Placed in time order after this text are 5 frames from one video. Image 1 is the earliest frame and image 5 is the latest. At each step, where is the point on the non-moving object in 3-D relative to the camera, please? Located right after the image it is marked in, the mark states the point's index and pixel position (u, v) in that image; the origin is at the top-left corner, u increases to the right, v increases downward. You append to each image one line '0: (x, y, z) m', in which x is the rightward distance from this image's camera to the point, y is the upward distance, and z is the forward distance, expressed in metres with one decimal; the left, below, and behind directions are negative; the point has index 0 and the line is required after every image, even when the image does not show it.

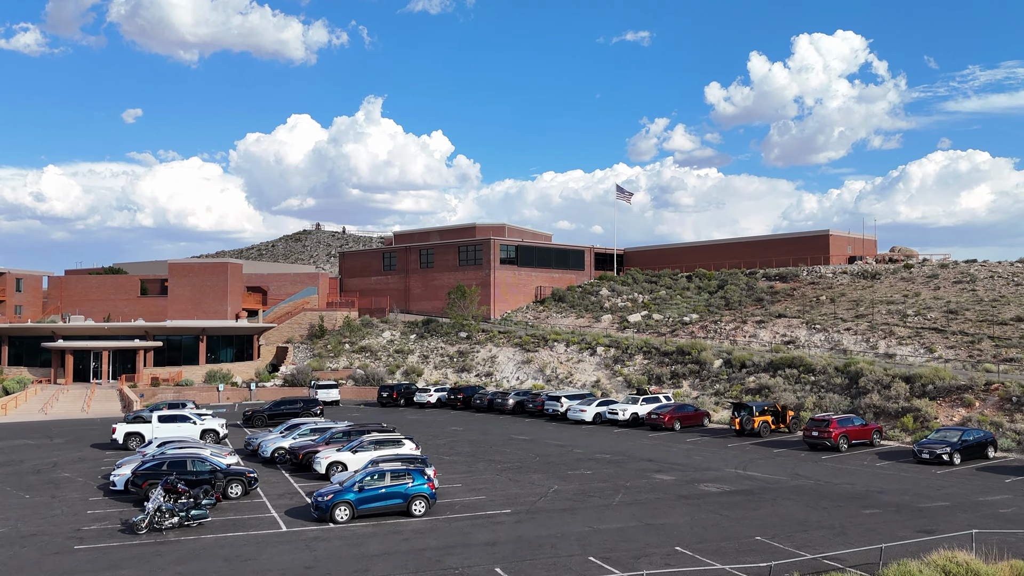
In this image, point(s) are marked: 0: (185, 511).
0: (-7.2, -4.9, +19.6) m
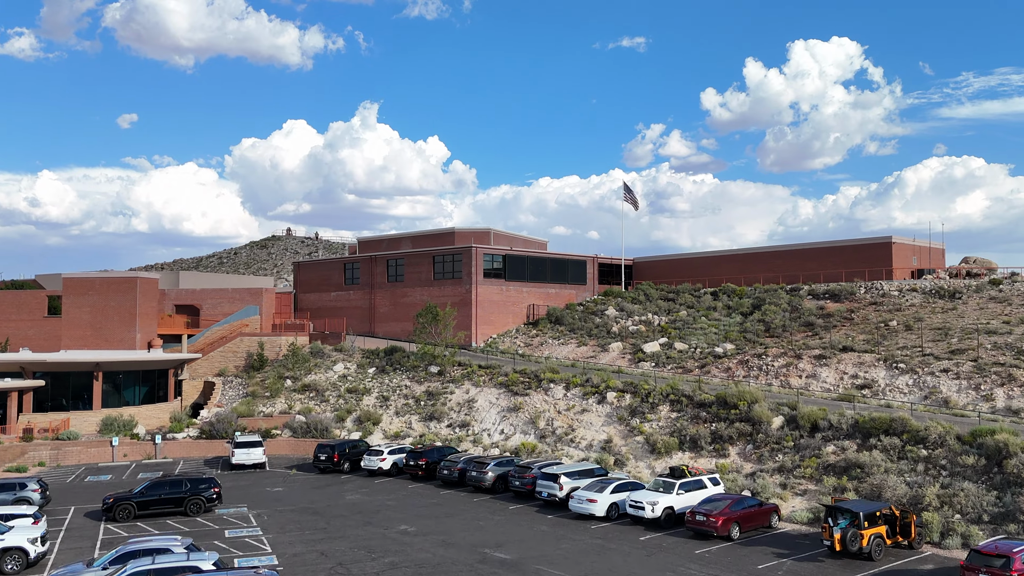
0: (-7.8, -5.7, +8.2) m
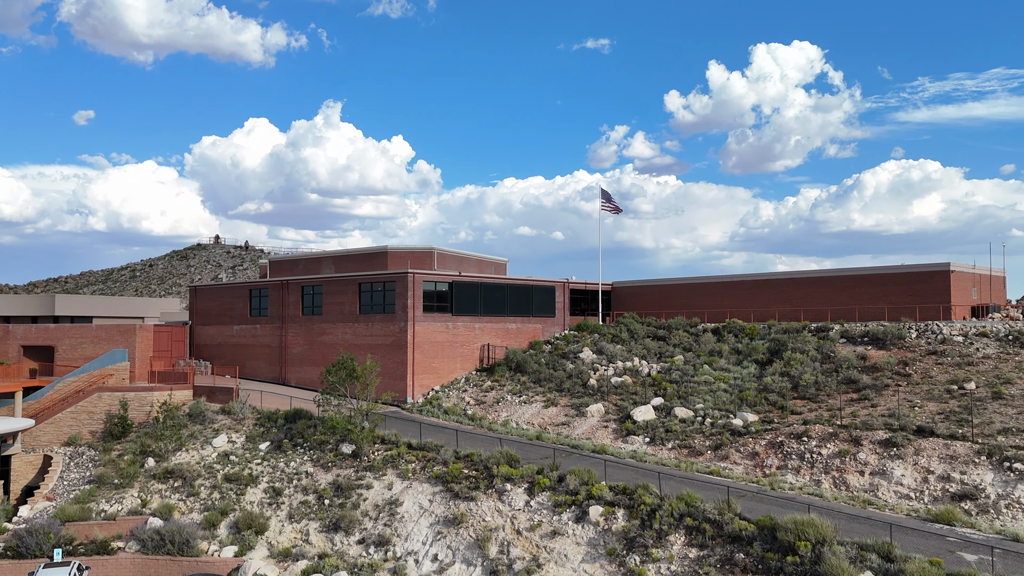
0: (-8.4, -7.4, -3.3) m
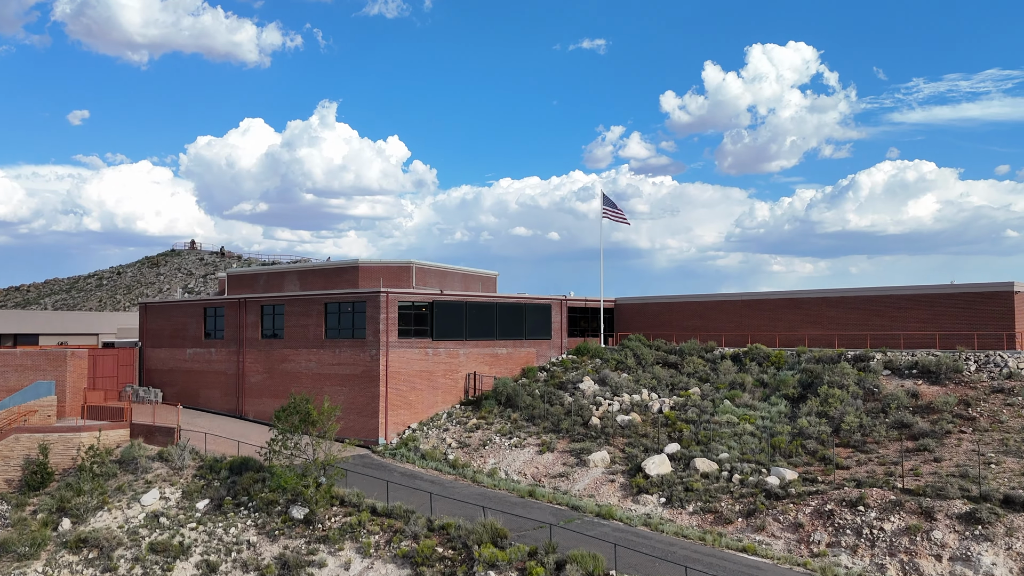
0: (-8.6, -8.2, -8.7) m
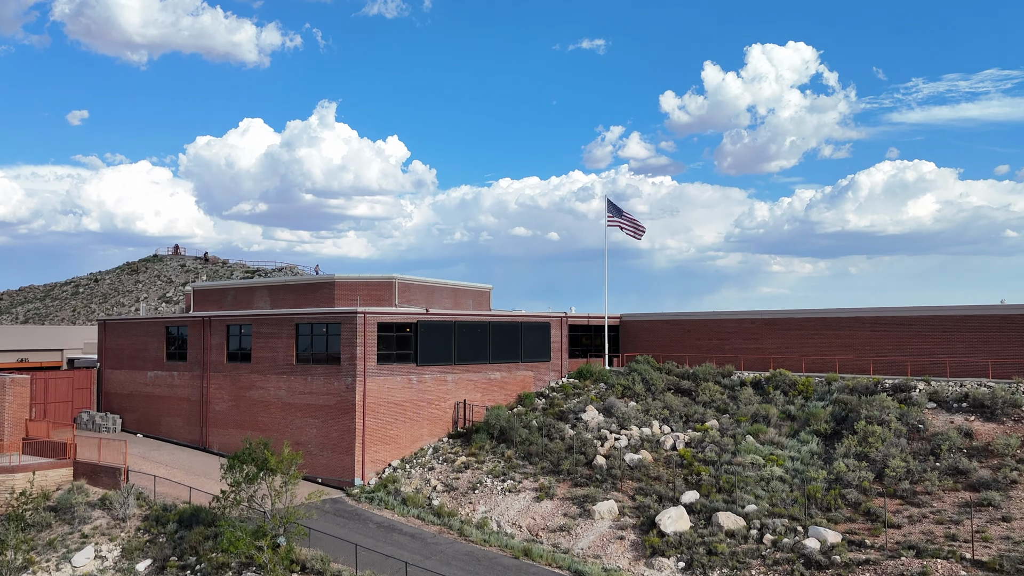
0: (-8.8, -8.9, -12.5) m
